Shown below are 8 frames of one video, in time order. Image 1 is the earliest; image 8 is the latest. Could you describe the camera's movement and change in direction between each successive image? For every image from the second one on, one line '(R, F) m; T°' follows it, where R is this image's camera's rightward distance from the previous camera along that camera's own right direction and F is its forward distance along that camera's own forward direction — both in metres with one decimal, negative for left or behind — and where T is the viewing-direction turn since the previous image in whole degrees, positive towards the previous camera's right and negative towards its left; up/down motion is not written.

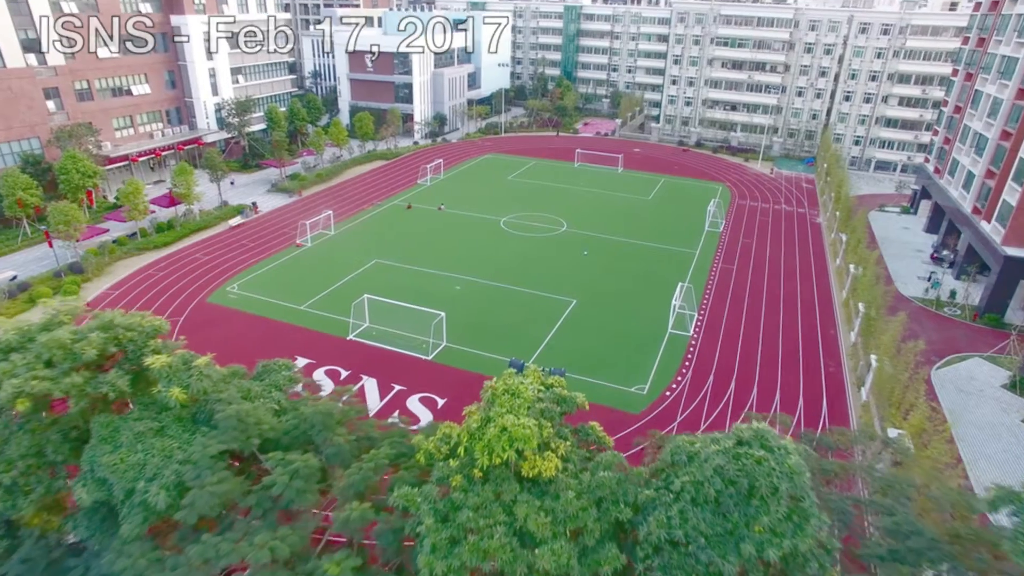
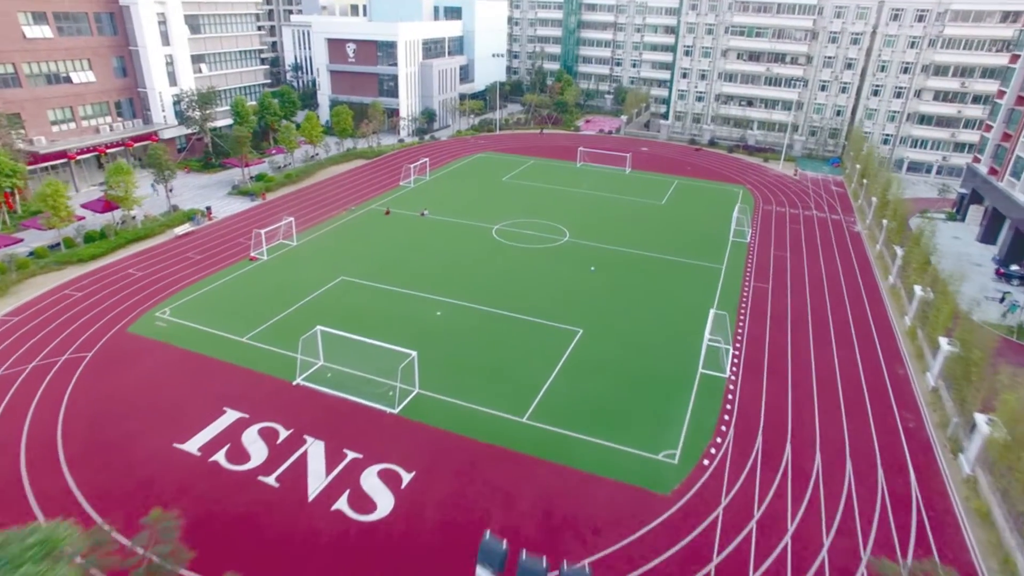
(+0.2, +5.4) m; 0°
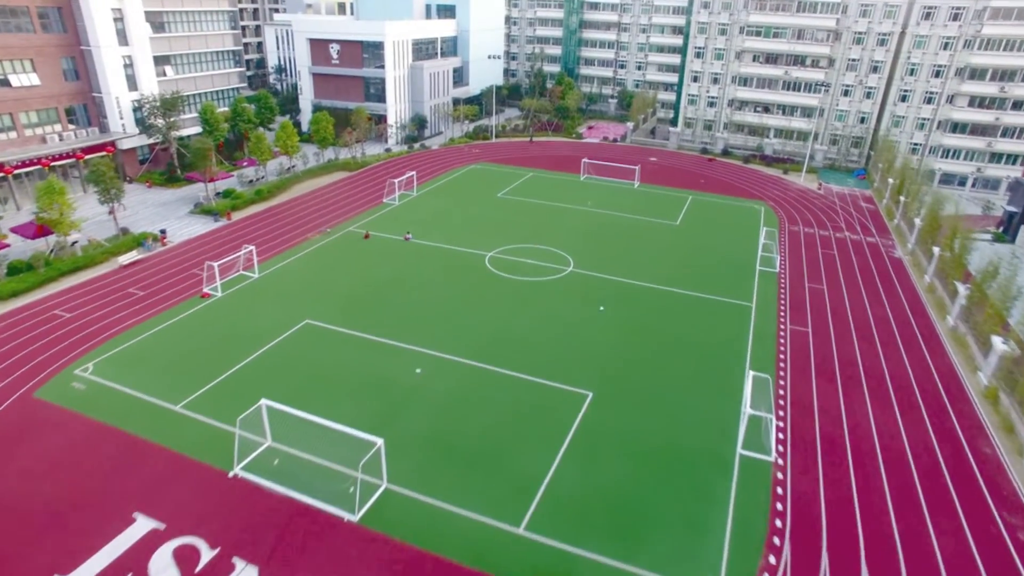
(+0.1, +4.3) m; 0°
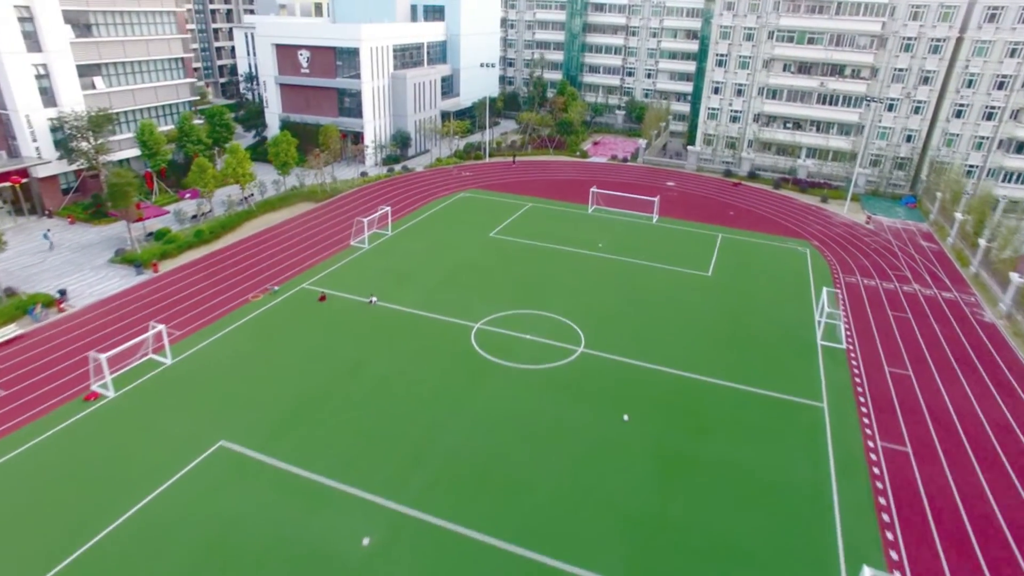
(+0.1, +6.6) m; 0°
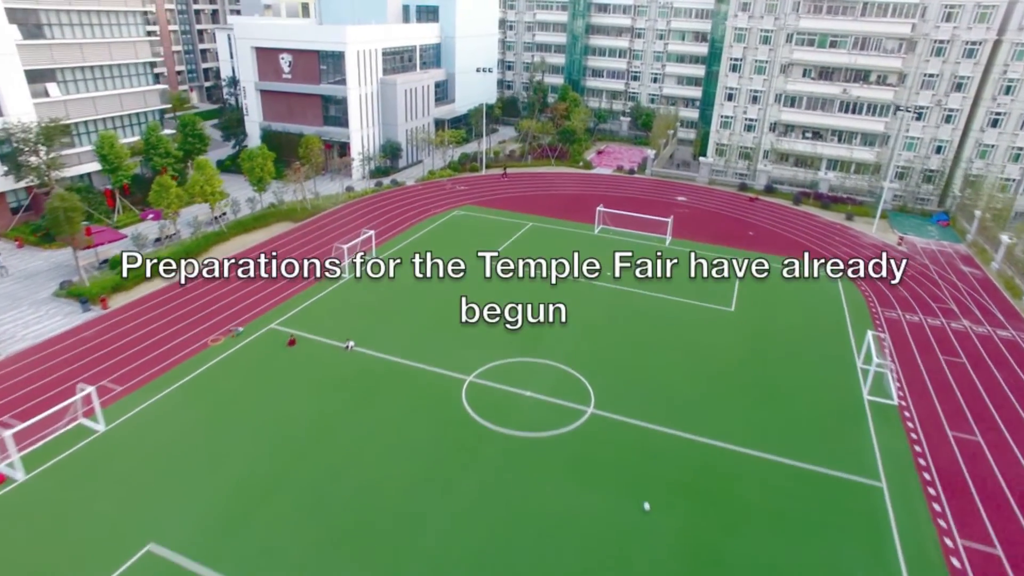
(0.0, +3.3) m; 0°
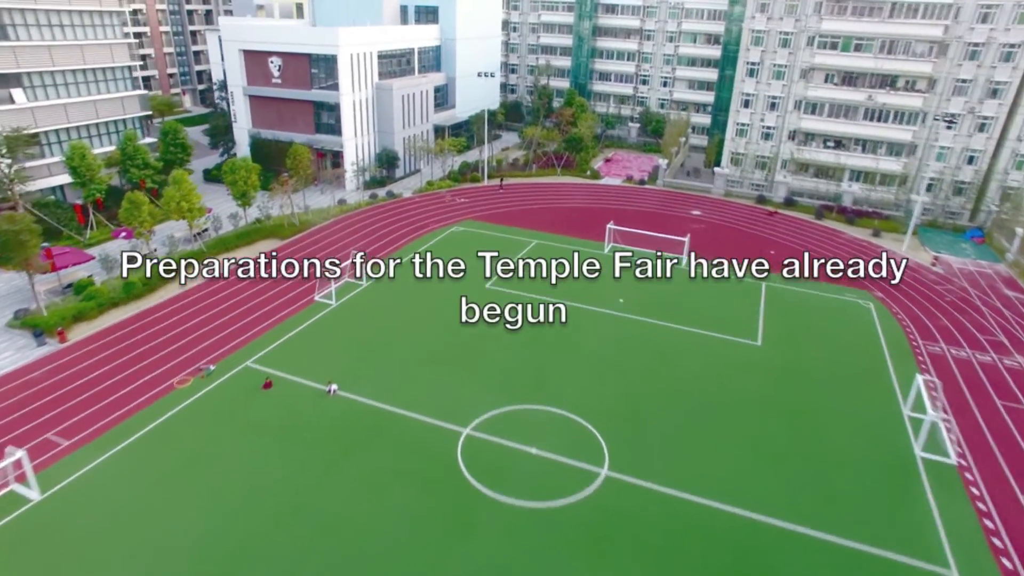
(0.0, +2.5) m; 0°
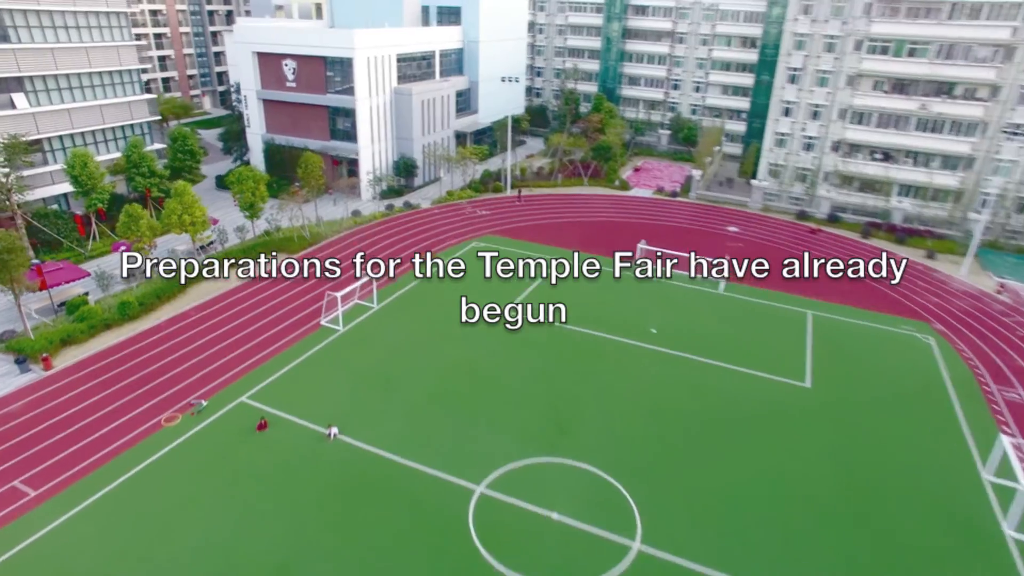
(0.0, +2.1) m; -2°
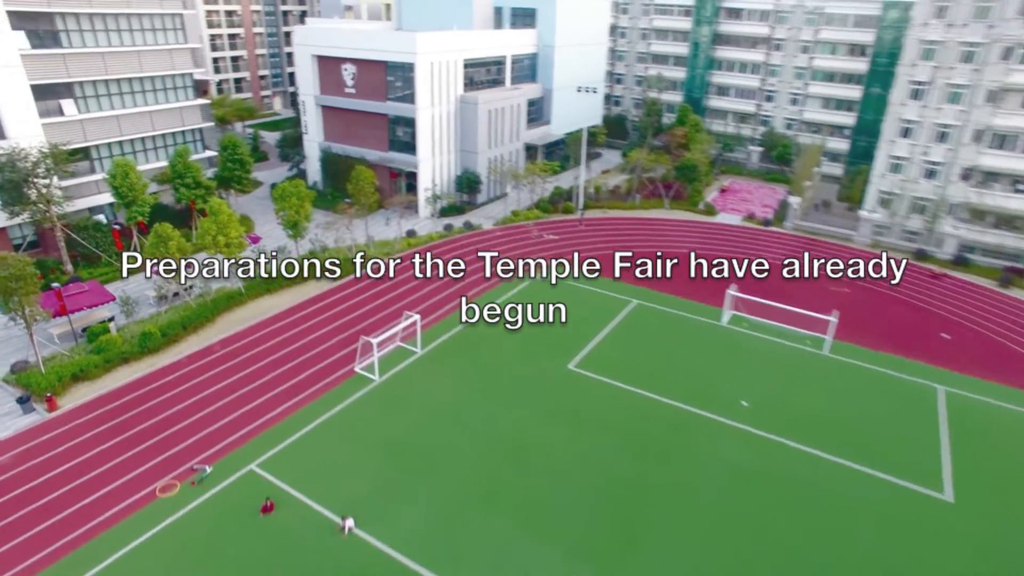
(0.0, +3.5) m; -6°
